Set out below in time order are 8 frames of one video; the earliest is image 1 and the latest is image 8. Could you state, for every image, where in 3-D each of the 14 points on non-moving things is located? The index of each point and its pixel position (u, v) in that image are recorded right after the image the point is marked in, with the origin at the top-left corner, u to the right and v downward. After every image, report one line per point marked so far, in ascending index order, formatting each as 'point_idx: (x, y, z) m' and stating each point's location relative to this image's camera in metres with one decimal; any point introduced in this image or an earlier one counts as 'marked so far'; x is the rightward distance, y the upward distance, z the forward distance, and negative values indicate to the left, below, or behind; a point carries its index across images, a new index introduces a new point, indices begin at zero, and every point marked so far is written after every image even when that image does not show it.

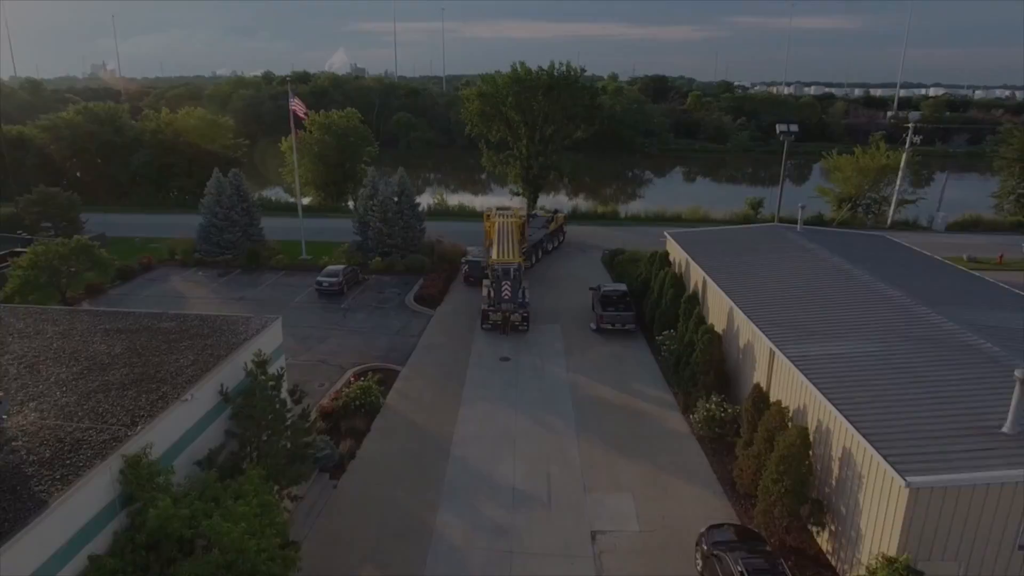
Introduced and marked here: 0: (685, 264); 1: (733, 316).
0: (+4.9, +0.6, +18.3) m
1: (+4.7, -0.6, +14.1) m
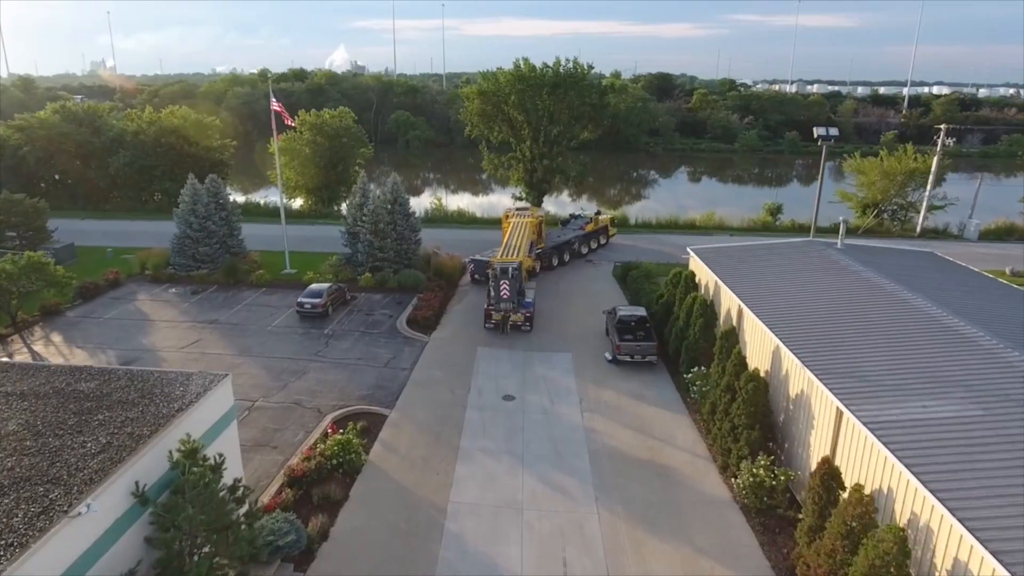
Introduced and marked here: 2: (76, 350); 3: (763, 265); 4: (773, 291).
0: (+5.0, 0.0, +16.1) m
1: (+4.8, -1.2, +11.9) m
2: (-10.9, -1.6, +16.6) m
3: (+6.3, +0.6, +16.7) m
4: (+5.7, -0.1, +14.3) m
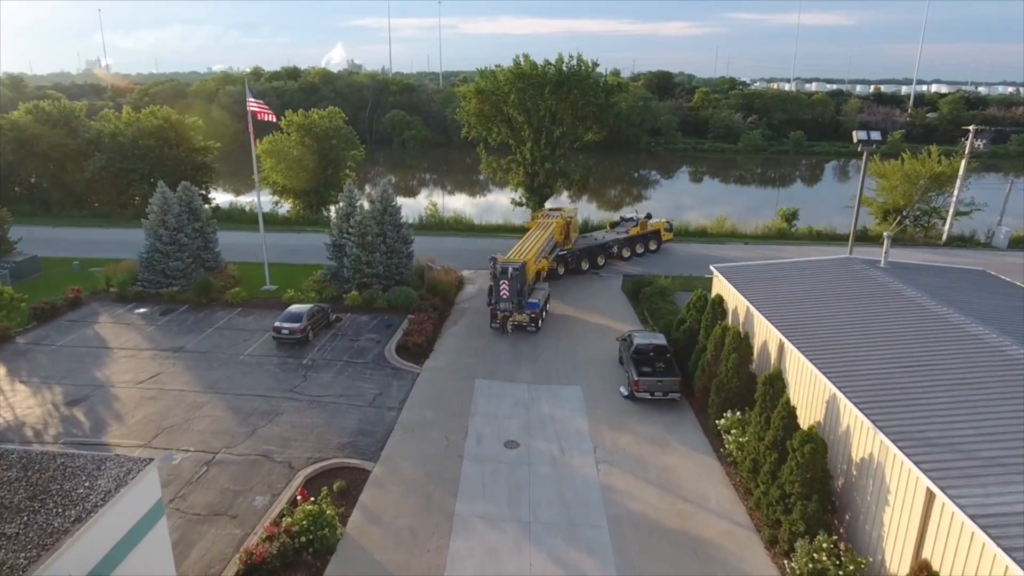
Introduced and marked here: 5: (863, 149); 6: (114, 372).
0: (+5.1, -0.6, +14.2) m
1: (+4.9, -1.8, +9.9) m
2: (-10.8, -2.1, +14.6) m
3: (+6.3, 0.0, +14.8) m
4: (+5.7, -0.7, +12.3) m
5: (+9.0, +3.6, +17.0) m
6: (-9.1, -1.9, +15.2) m
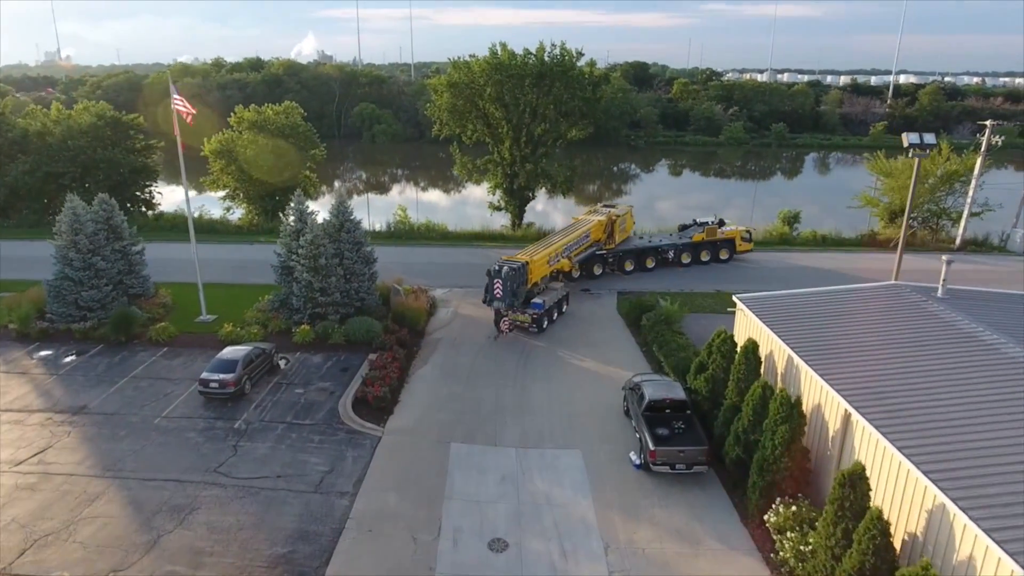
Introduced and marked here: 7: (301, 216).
0: (+4.8, -1.3, +11.4) m
1: (+4.8, -2.6, +7.2) m
2: (-11.1, -3.1, +11.2) m
3: (+6.0, -0.7, +12.1) m
4: (+5.5, -1.5, +9.6) m
5: (+8.6, +2.9, +14.3) m
6: (-9.4, -2.9, +12.0) m
7: (-5.6, +1.9, +17.8) m
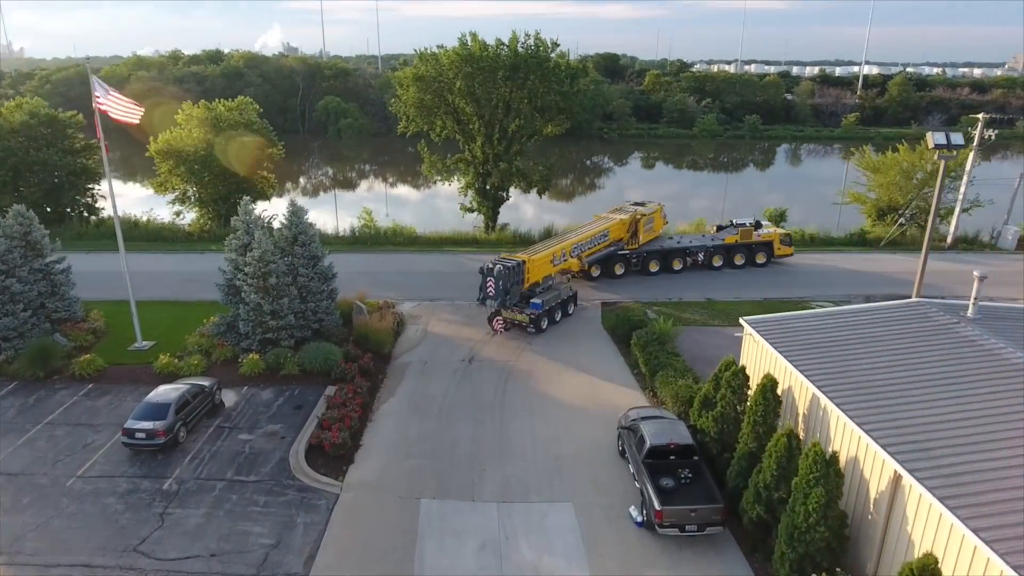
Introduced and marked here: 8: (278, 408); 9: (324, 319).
0: (+4.5, -1.8, +9.8) m
1: (+4.7, -3.0, +5.6) m
2: (-11.3, -3.8, +9.0) m
3: (+5.7, -1.1, +10.5) m
4: (+5.3, -1.9, +8.1) m
5: (+8.1, +2.6, +12.9) m
6: (-9.7, -3.5, +9.8) m
7: (-6.2, +1.4, +15.7) m
8: (-4.6, -2.4, +13.1) m
9: (-4.5, -0.8, +16.0) m
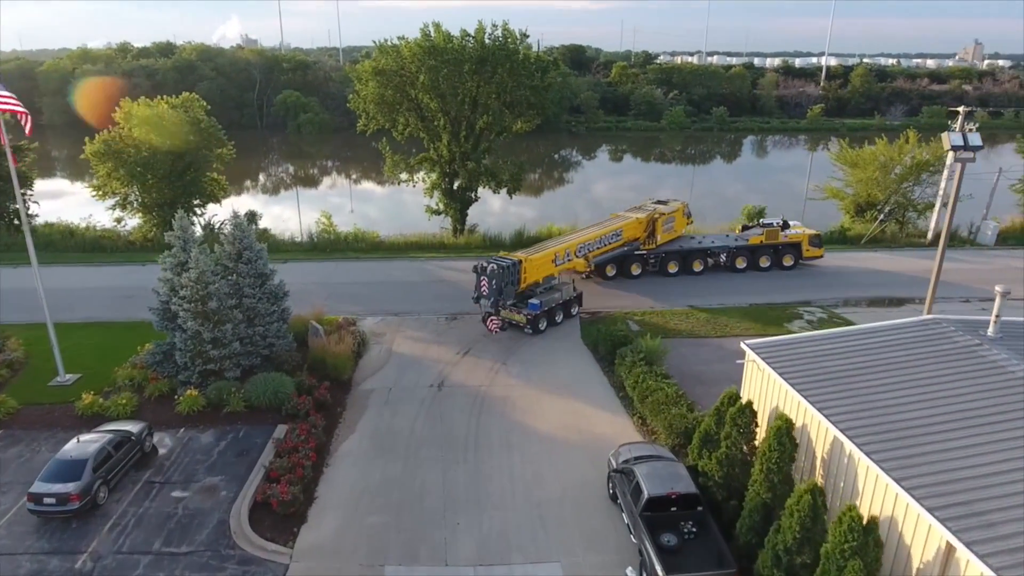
0: (+4.2, -2.1, +8.6) m
1: (+4.6, -3.4, +4.4) m
2: (-11.5, -4.4, +7.1) m
3: (+5.4, -1.4, +9.3) m
4: (+5.1, -2.2, +6.8) m
5: (+7.6, +2.3, +11.8) m
6: (-9.9, -4.1, +7.9) m
7: (-6.8, +0.9, +13.9) m
8: (-5.1, -2.9, +11.5) m
9: (-5.1, -1.2, +14.3) m
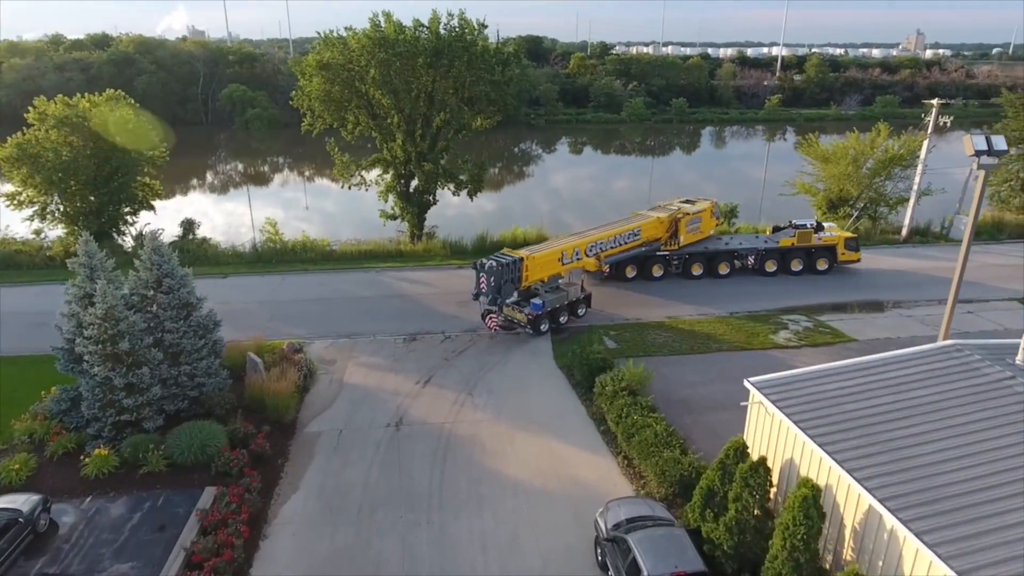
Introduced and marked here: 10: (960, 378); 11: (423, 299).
0: (+3.9, -2.5, +7.2) m
1: (+4.6, -3.9, +3.1) m
2: (-11.6, -5.3, +4.8) m
3: (+5.0, -1.8, +8.0) m
4: (+4.9, -2.7, +5.5) m
5: (+7.0, +2.0, +10.5) m
6: (-10.1, -4.9, +5.8) m
7: (-7.5, +0.3, +11.9) m
8: (-5.5, -3.5, +9.5) m
9: (-5.7, -1.8, +12.4) m
10: (+6.2, -1.3, +9.1) m
11: (-2.6, -0.3, +19.3) m
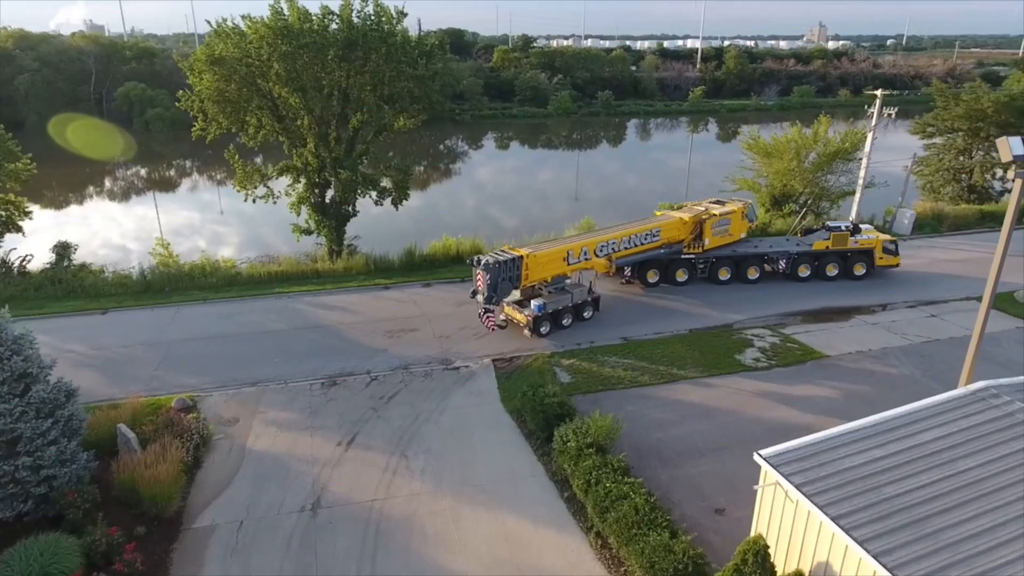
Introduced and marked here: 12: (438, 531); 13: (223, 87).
0: (+3.6, -3.1, +5.3) m
1: (+4.8, -4.4, +1.3) m
2: (-11.5, -6.5, +1.4) m
3: (+4.6, -2.3, +6.2) m
4: (+4.8, -3.2, +3.8) m
5: (+6.2, +1.6, +8.9) m
6: (-10.1, -6.0, +2.5) m
7: (-8.3, -0.7, +8.8) m
8: (-5.9, -4.4, +6.7) m
9: (-6.5, -2.7, +9.5) m
10: (+5.6, -1.7, +7.4) m
11: (-4.2, -1.1, +16.7) m
12: (-1.0, -3.6, +9.9) m
13: (-8.7, +6.1, +20.1) m
